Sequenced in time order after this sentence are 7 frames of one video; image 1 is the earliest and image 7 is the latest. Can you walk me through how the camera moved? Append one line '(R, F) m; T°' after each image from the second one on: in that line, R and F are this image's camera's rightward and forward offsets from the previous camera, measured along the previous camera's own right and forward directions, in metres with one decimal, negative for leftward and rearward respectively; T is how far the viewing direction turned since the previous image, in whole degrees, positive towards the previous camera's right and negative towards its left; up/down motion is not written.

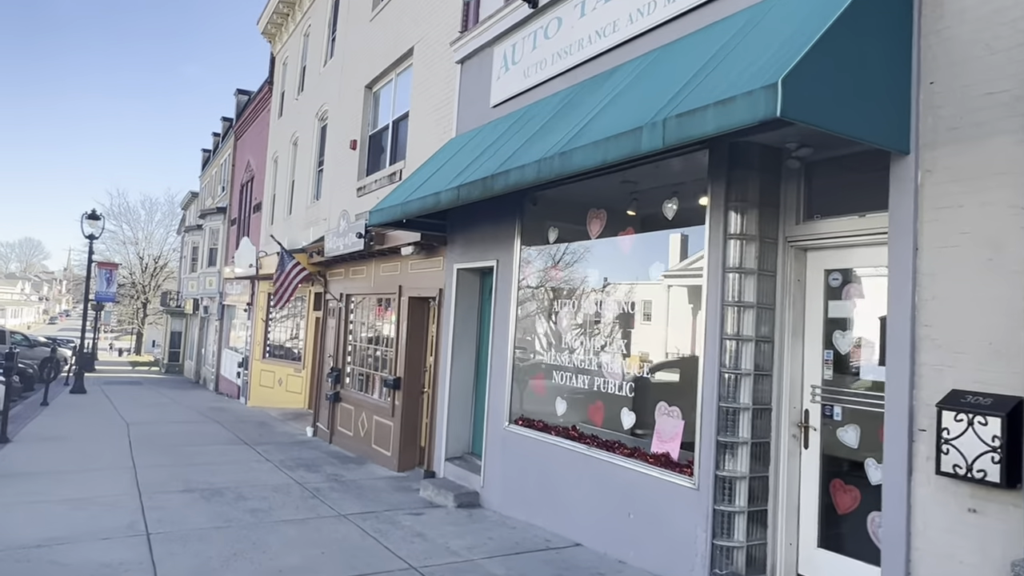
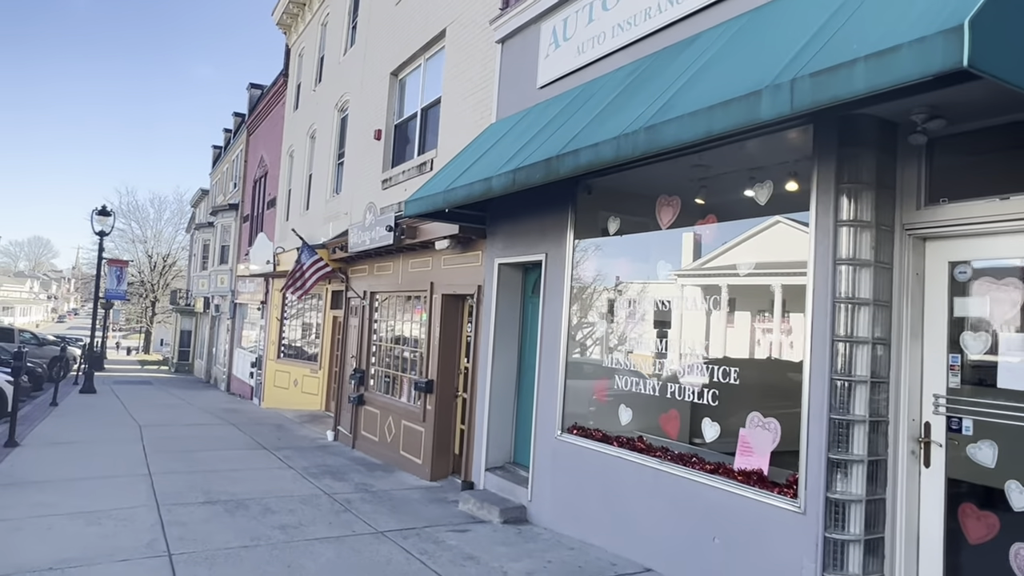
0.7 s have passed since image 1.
(-0.4, +0.6) m; 0°
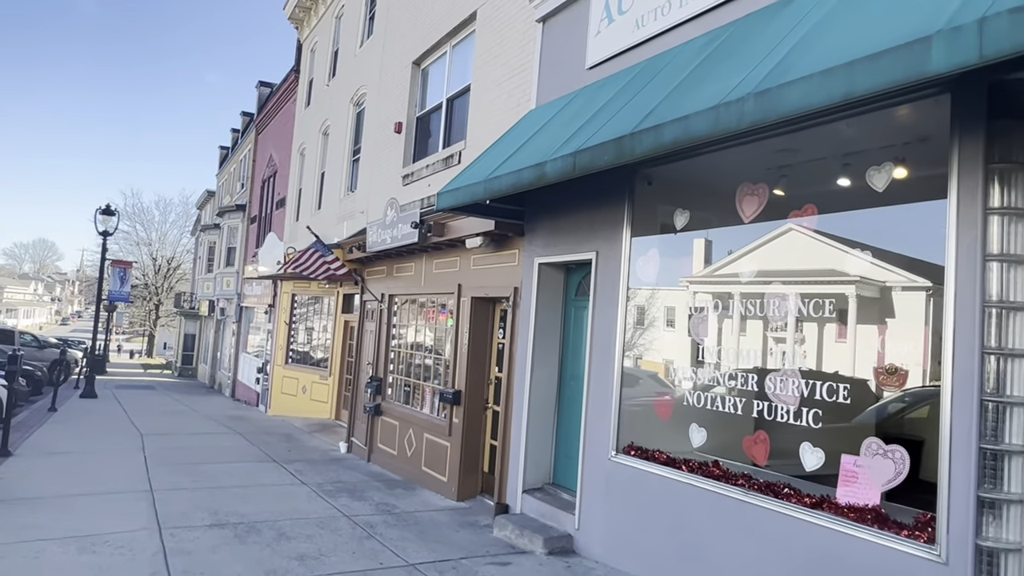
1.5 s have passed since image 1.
(-0.4, +0.7) m; 0°
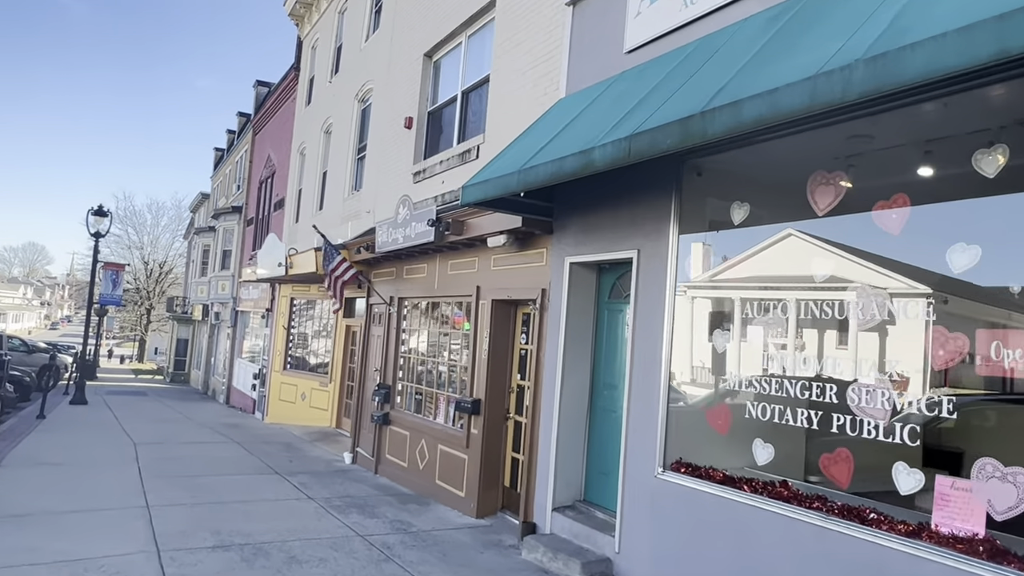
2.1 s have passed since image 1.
(-0.3, +0.5) m; +1°
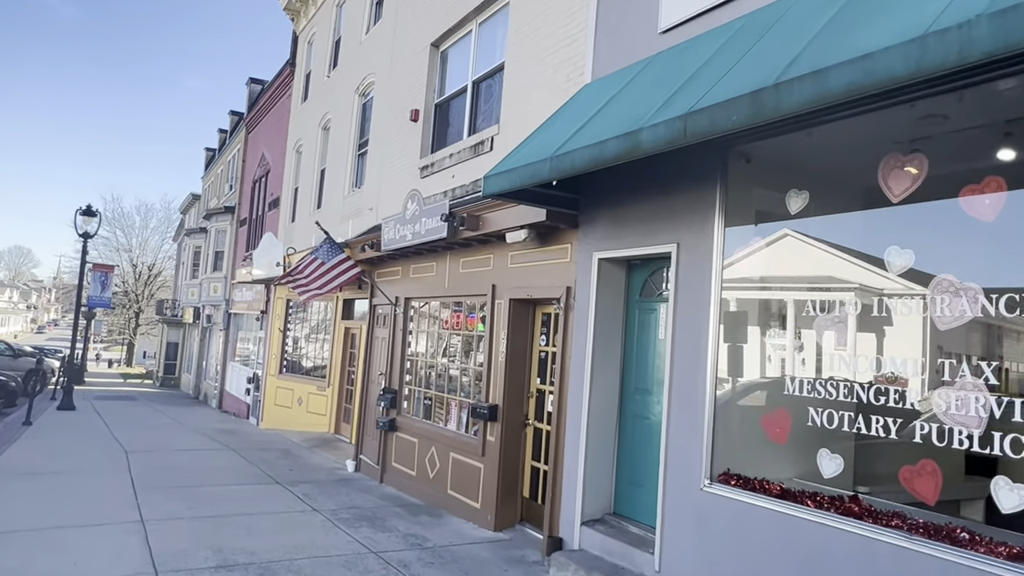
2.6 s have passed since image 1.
(-0.3, +0.4) m; +1°
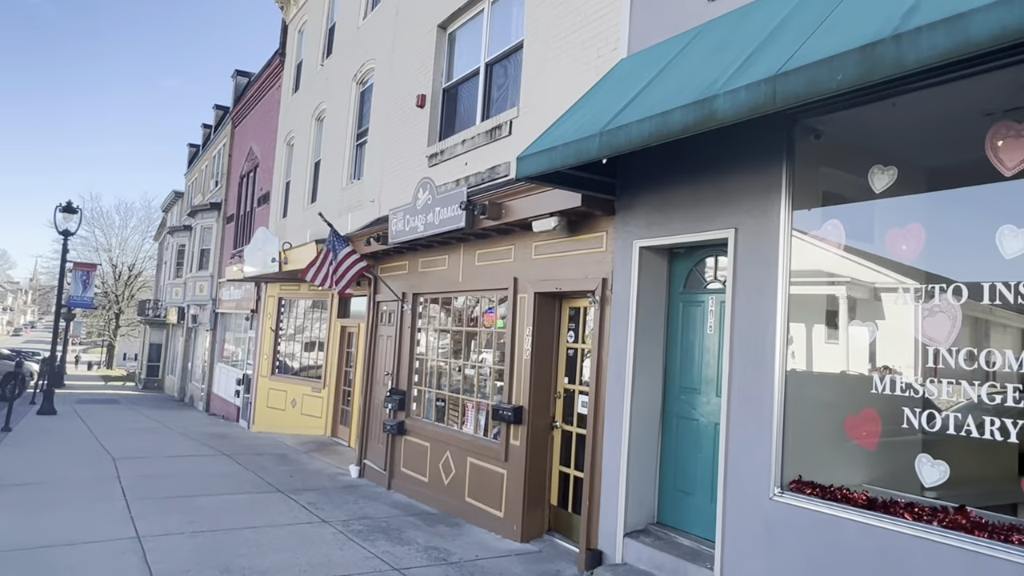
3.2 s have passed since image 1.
(-0.4, +0.5) m; +1°
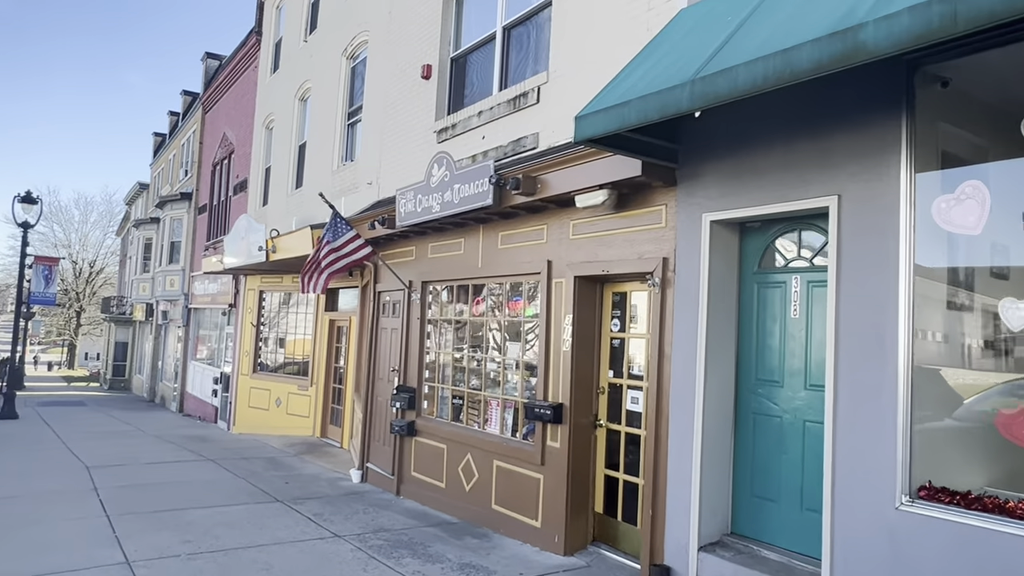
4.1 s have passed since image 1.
(-0.5, +0.7) m; +2°
